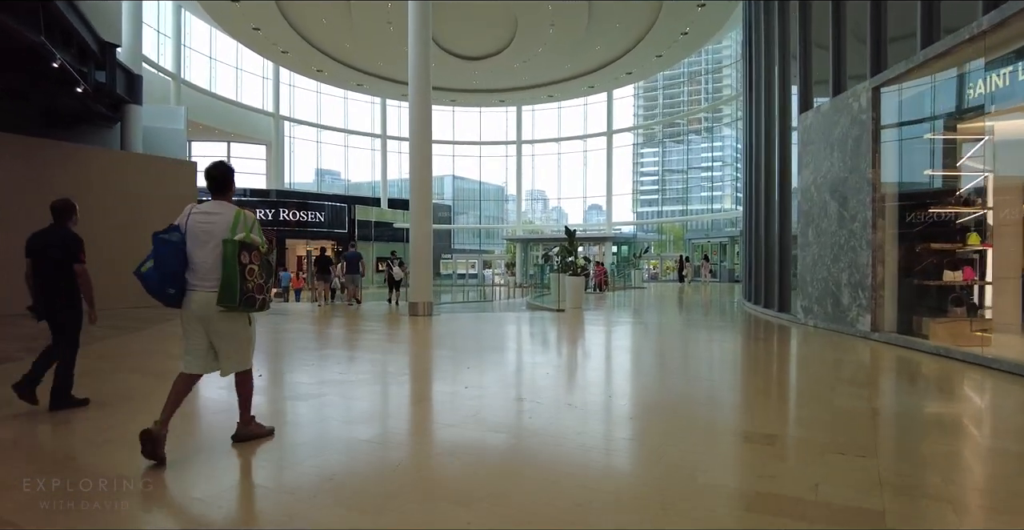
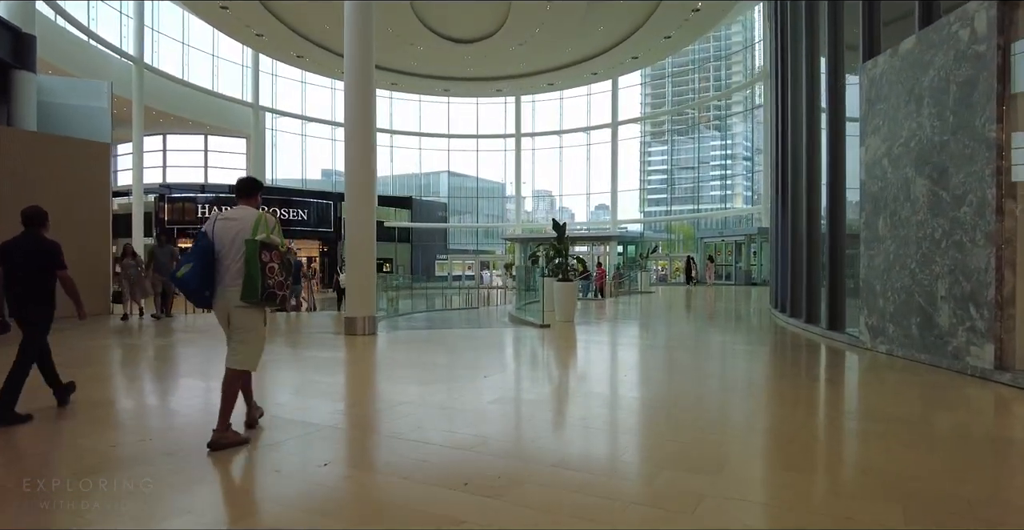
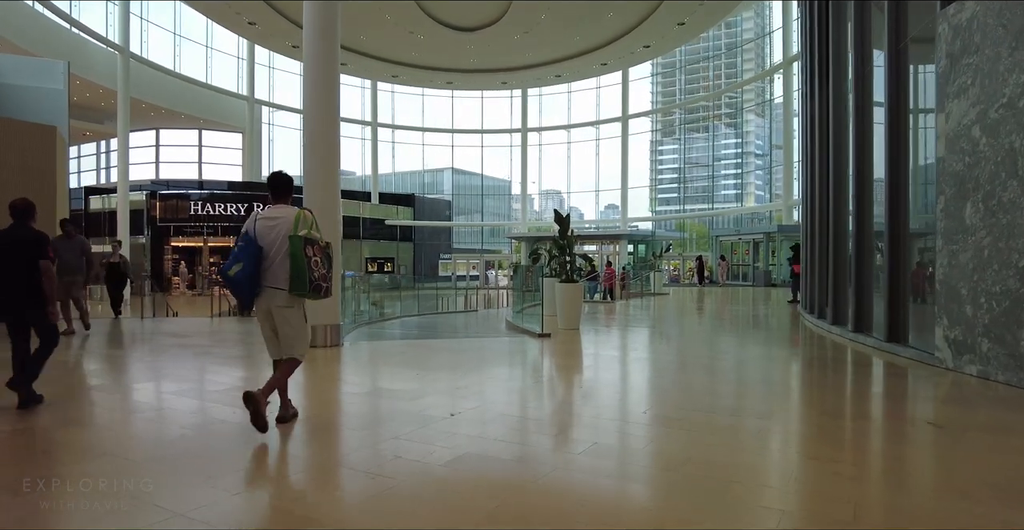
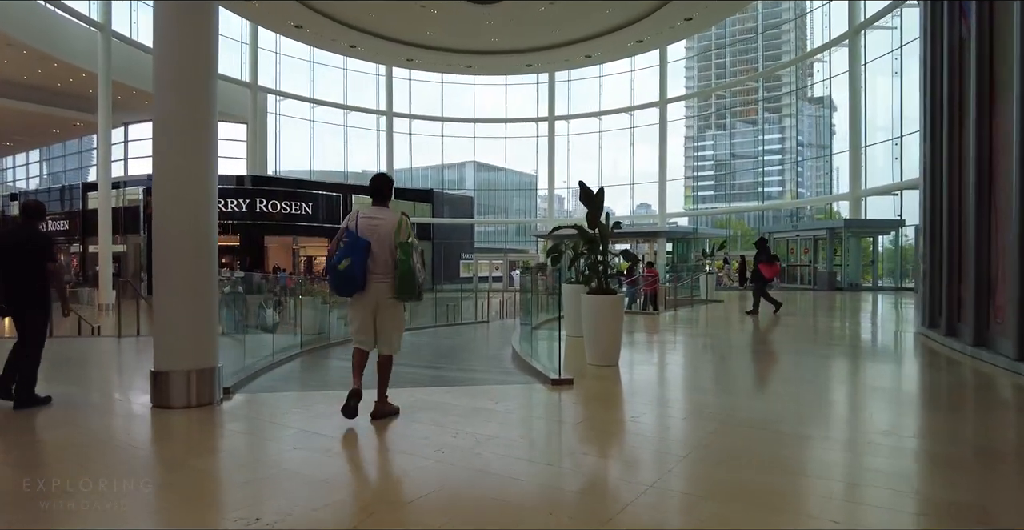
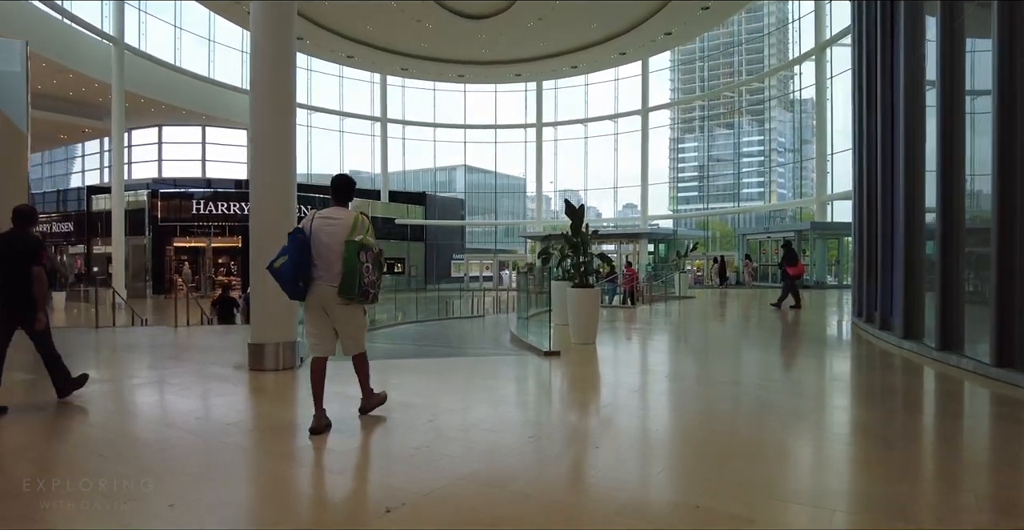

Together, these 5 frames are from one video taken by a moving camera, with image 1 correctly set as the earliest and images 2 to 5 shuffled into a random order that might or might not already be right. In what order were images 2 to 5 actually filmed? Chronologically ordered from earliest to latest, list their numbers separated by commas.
2, 3, 5, 4
